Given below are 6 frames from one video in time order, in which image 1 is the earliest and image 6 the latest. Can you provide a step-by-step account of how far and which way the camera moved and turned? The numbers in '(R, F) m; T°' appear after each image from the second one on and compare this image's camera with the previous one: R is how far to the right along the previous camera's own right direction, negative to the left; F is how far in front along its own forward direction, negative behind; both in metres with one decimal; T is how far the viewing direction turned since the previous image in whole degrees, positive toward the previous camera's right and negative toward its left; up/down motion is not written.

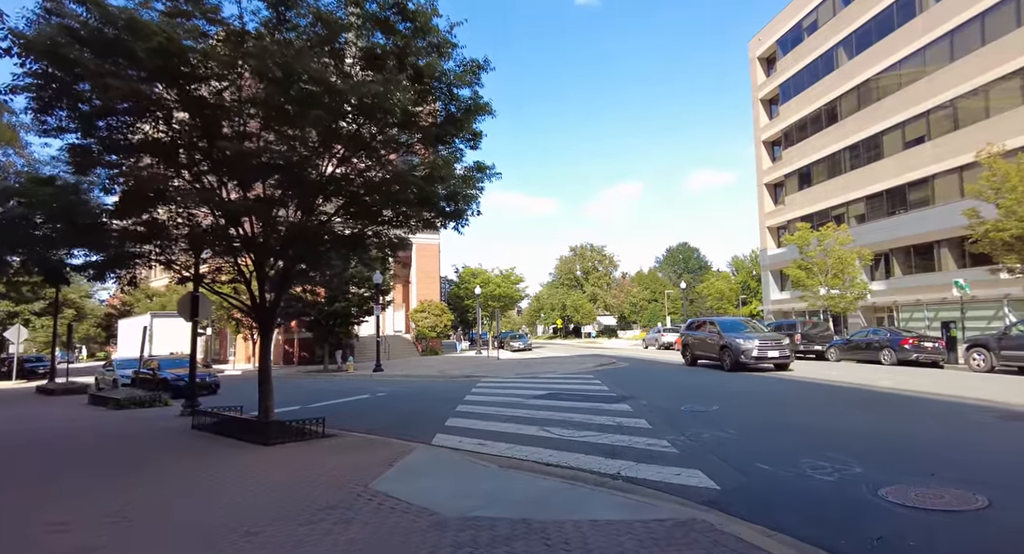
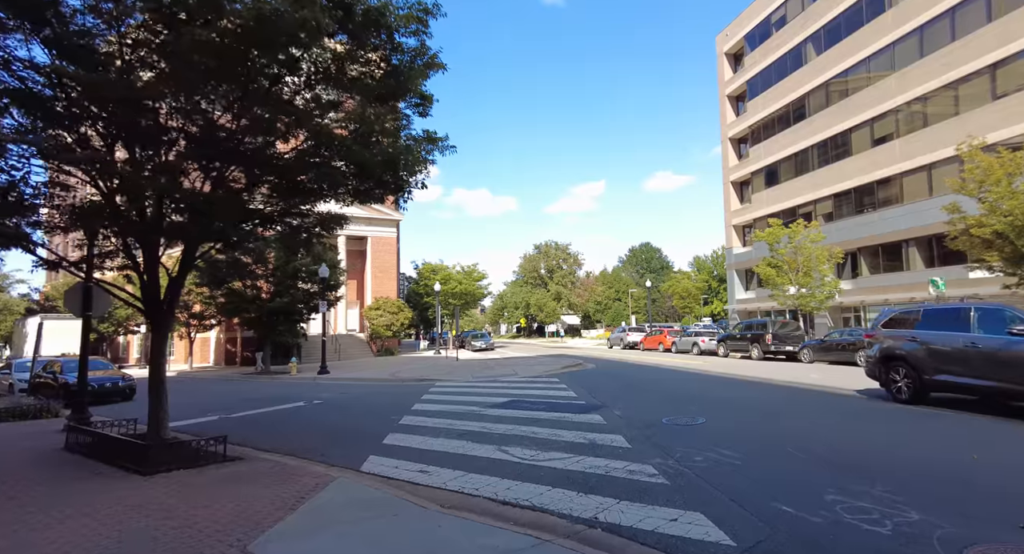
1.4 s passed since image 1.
(+0.2, +1.7) m; +4°
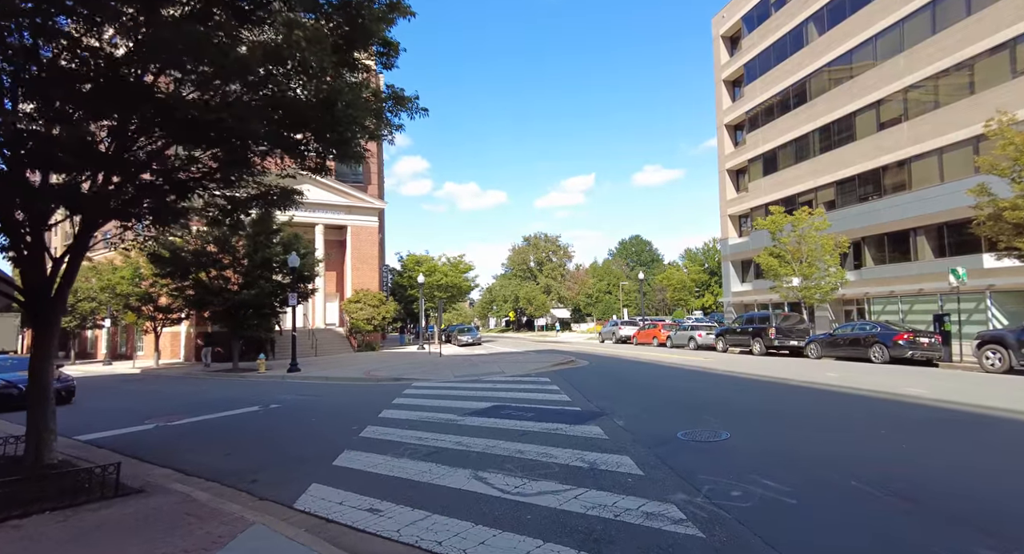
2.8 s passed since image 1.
(+0.1, +1.6) m; +1°
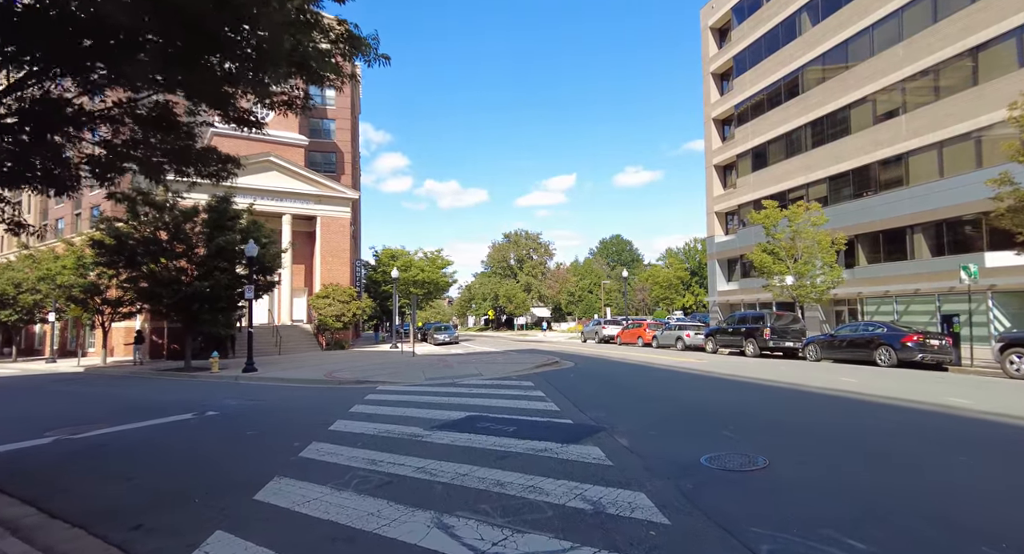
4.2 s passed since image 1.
(0.0, +1.6) m; +2°
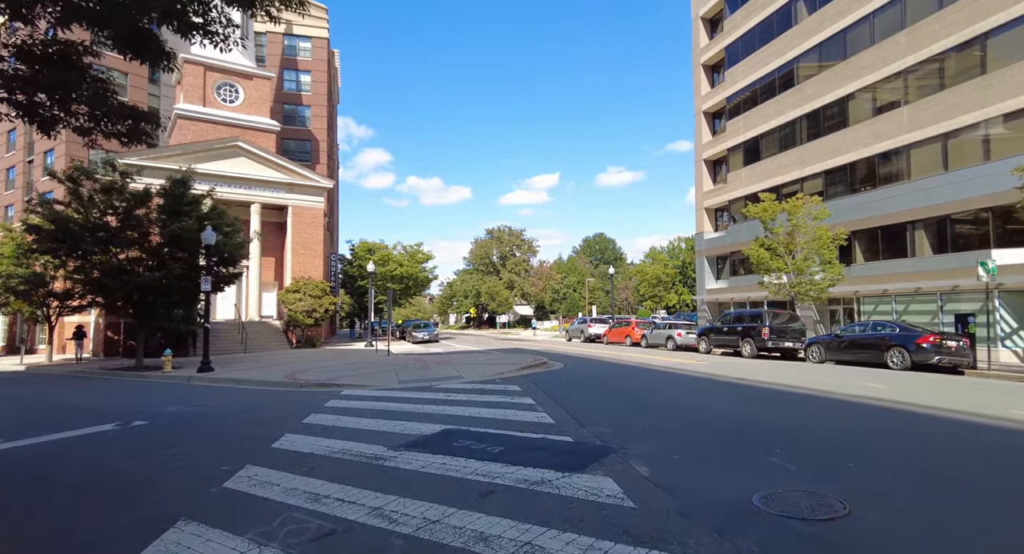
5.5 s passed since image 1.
(-0.1, +1.5) m; +2°
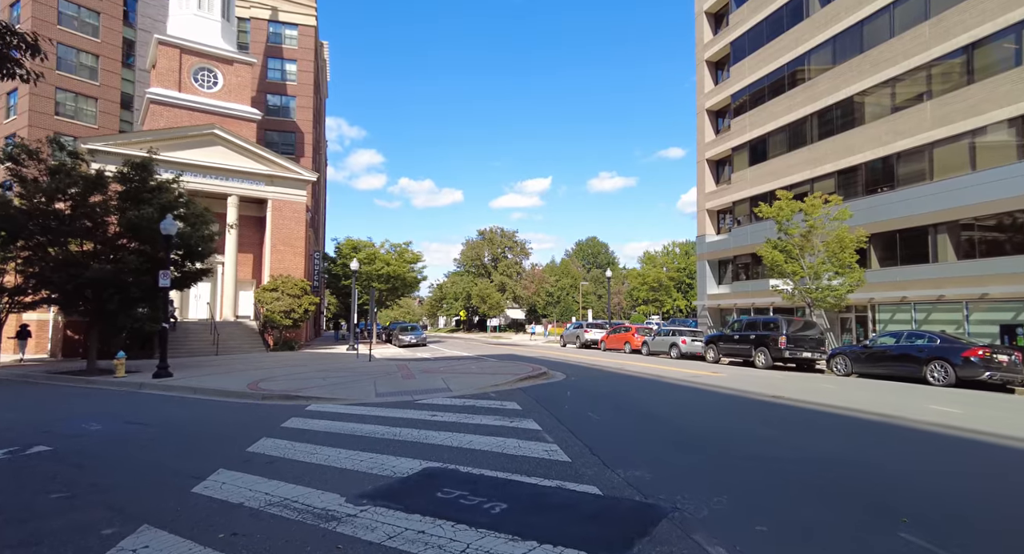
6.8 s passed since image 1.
(-0.2, +1.7) m; +1°
